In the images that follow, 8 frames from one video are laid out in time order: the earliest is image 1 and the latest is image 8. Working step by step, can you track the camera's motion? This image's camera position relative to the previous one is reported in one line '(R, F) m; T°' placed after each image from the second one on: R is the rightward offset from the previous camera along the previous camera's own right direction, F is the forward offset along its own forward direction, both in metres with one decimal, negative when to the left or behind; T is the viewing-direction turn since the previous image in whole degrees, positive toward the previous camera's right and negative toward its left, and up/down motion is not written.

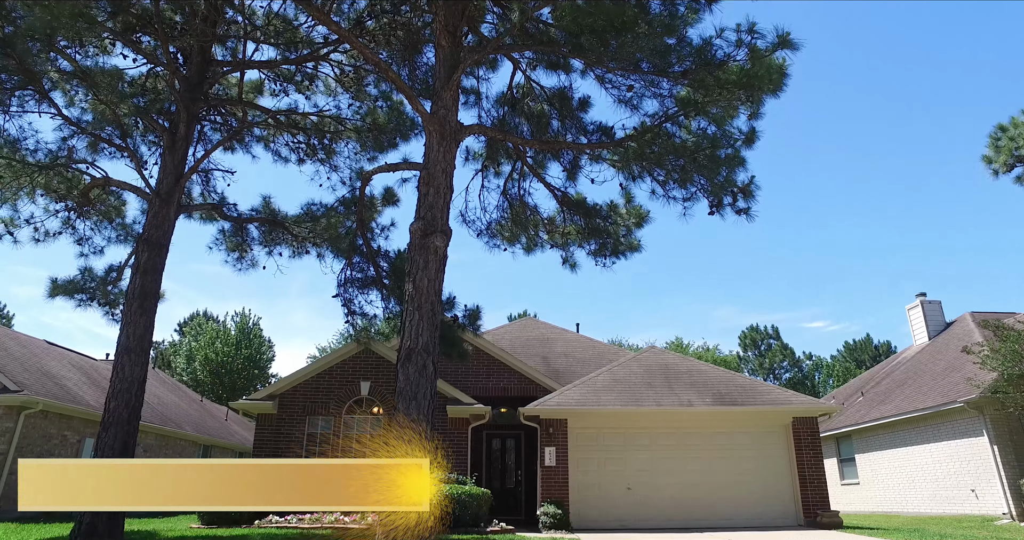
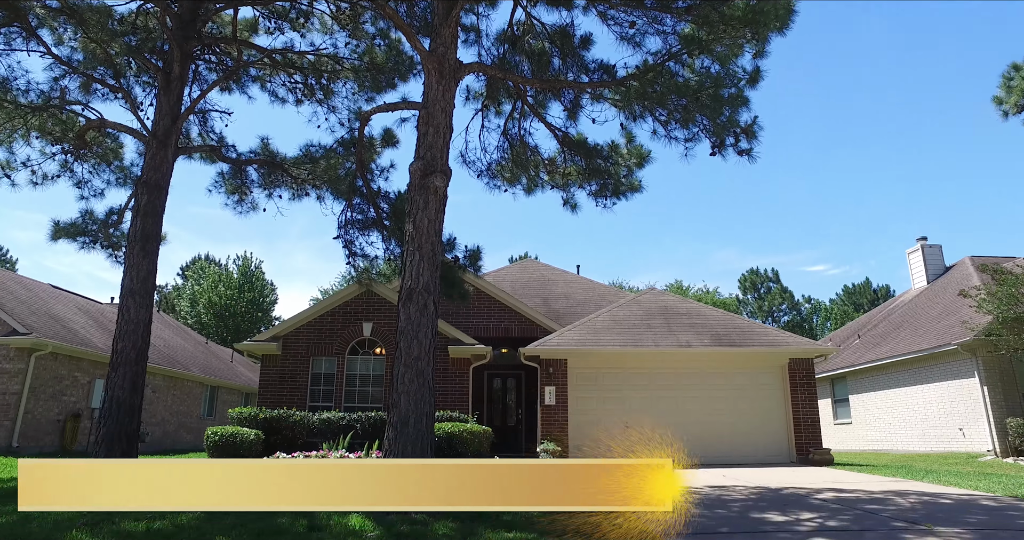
(0.0, 0.0) m; 0°
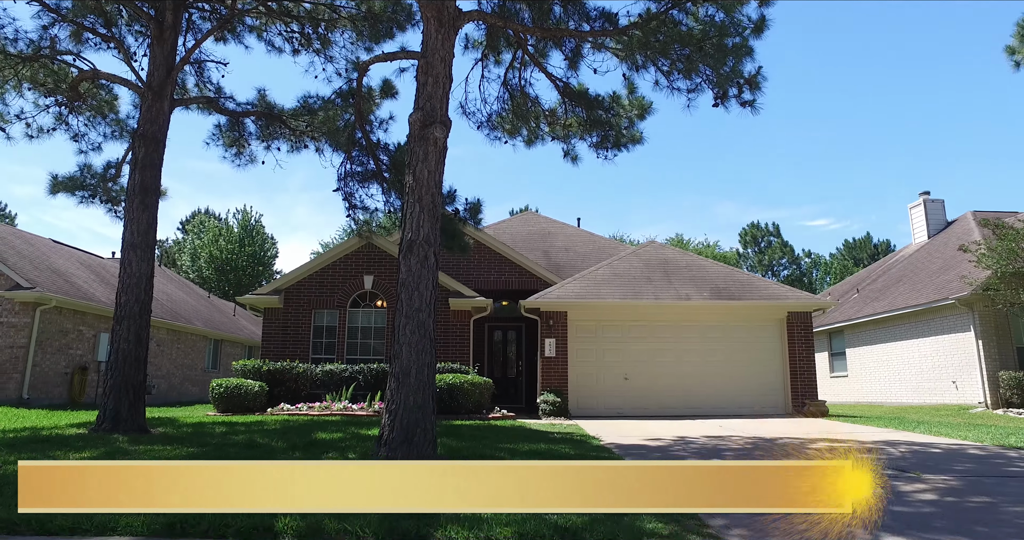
(0.0, 0.0) m; 0°
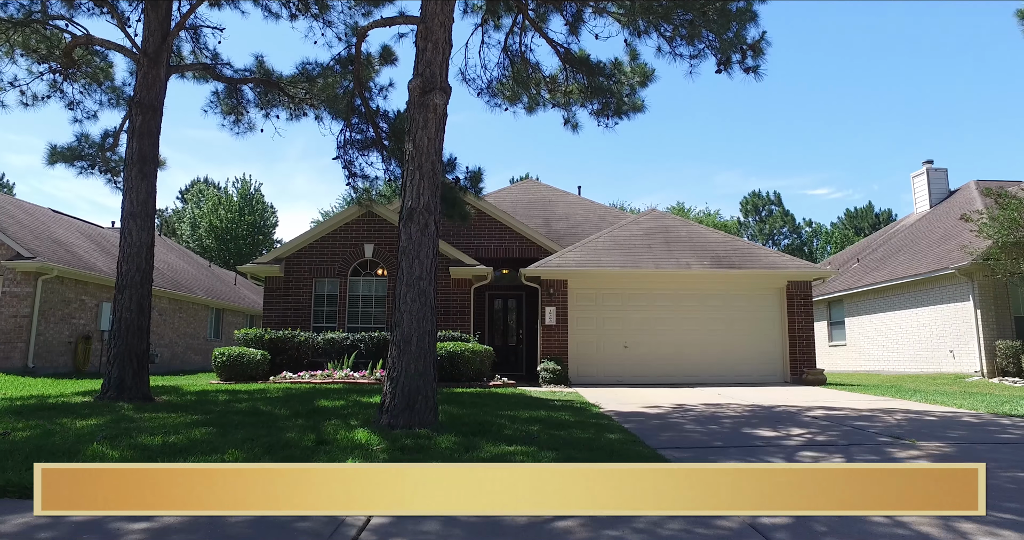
(0.0, 0.0) m; 0°
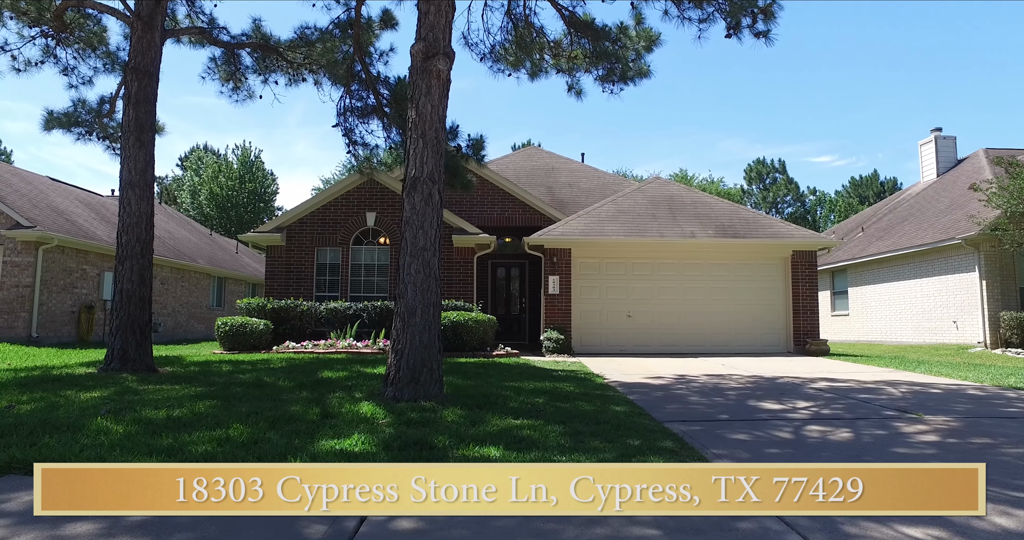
(0.0, +0.1) m; 0°
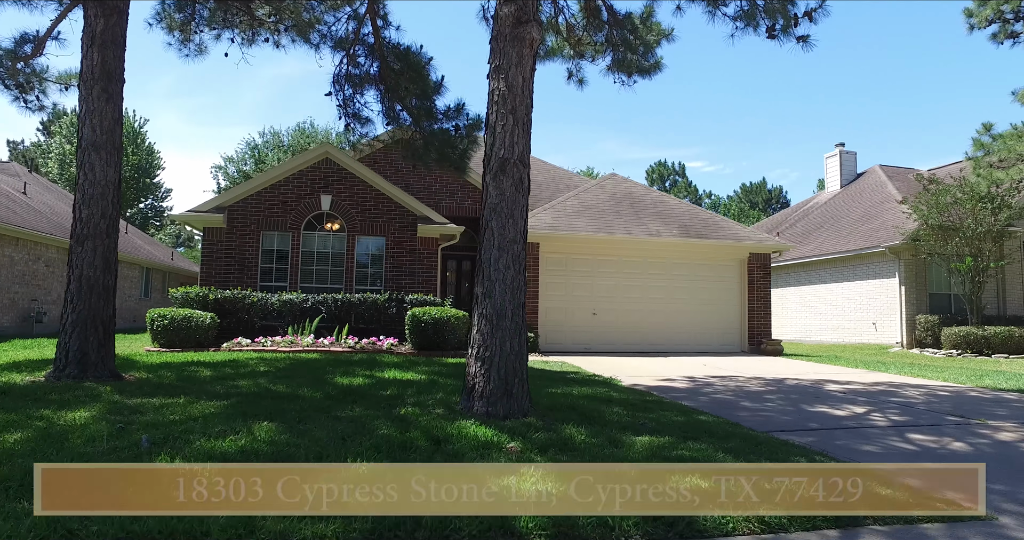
(-1.9, +0.9) m; +11°
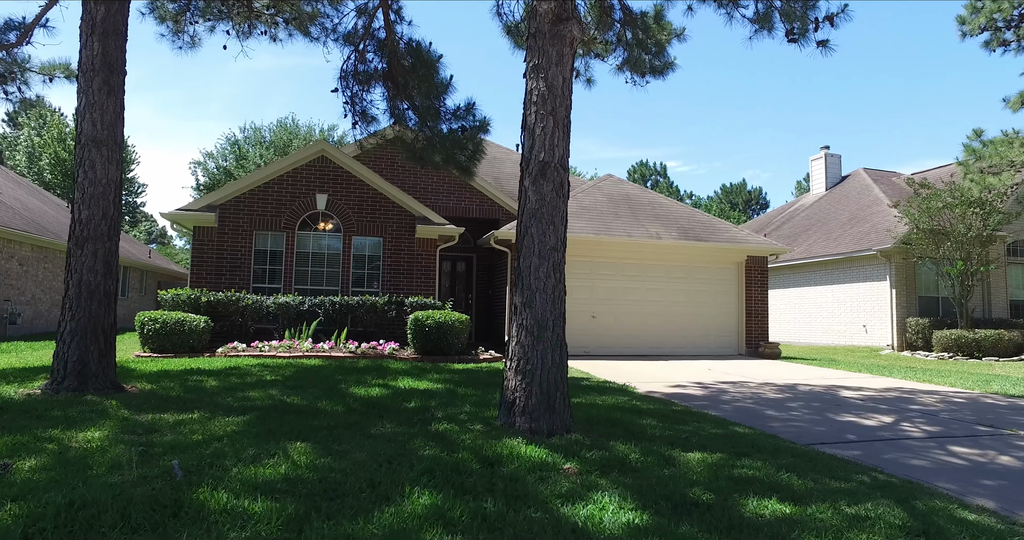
(-0.5, +0.3) m; +2°
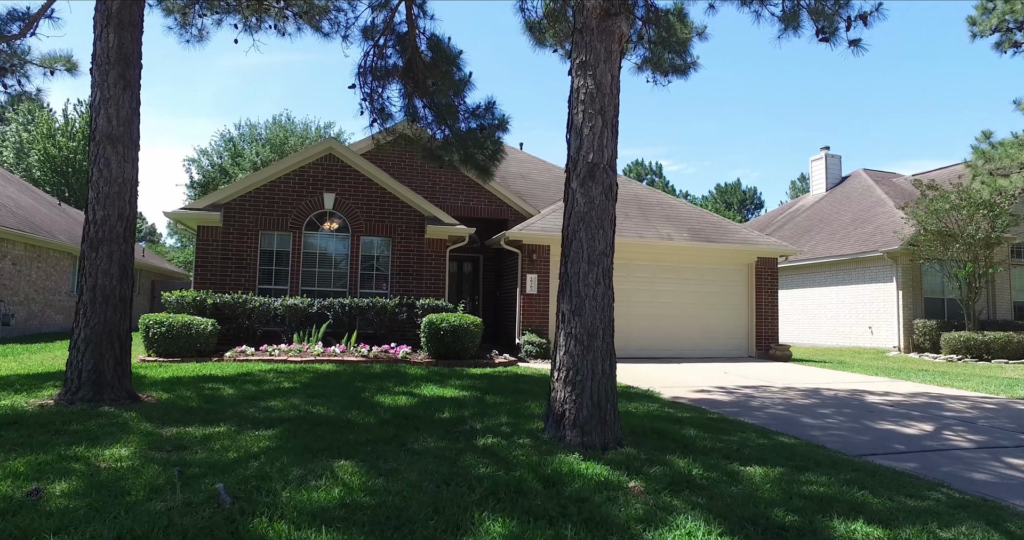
(-0.4, +0.2) m; +1°
